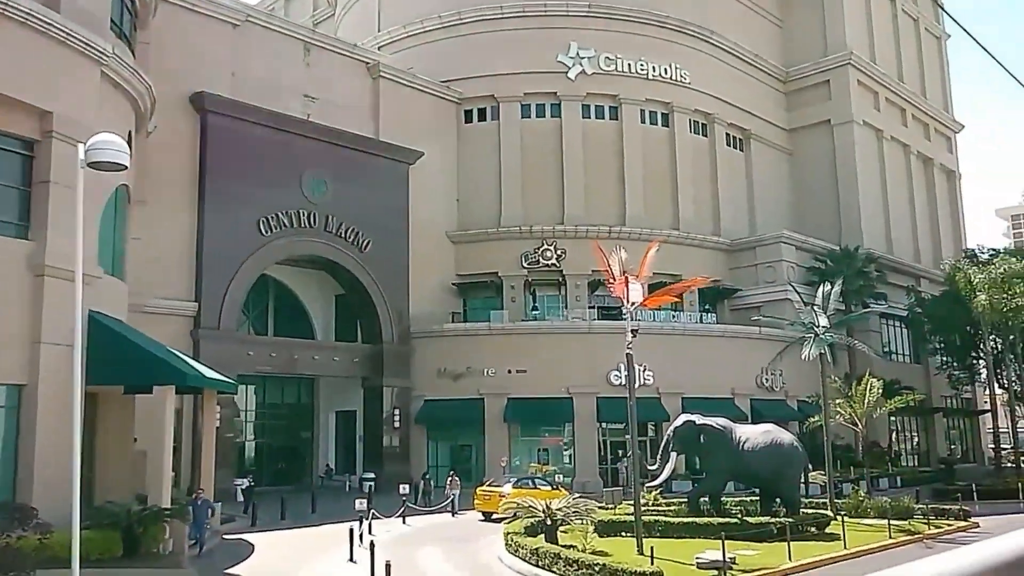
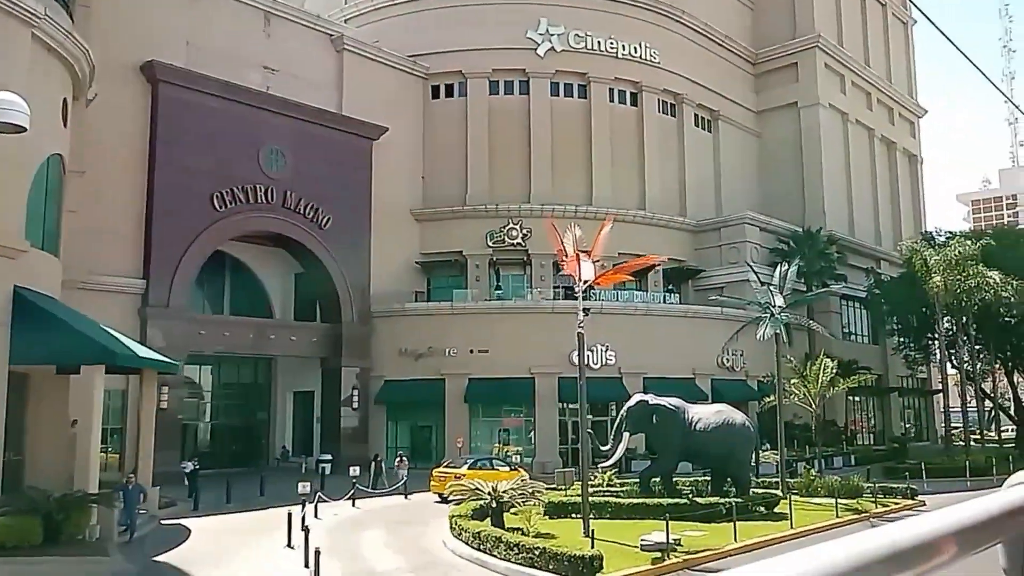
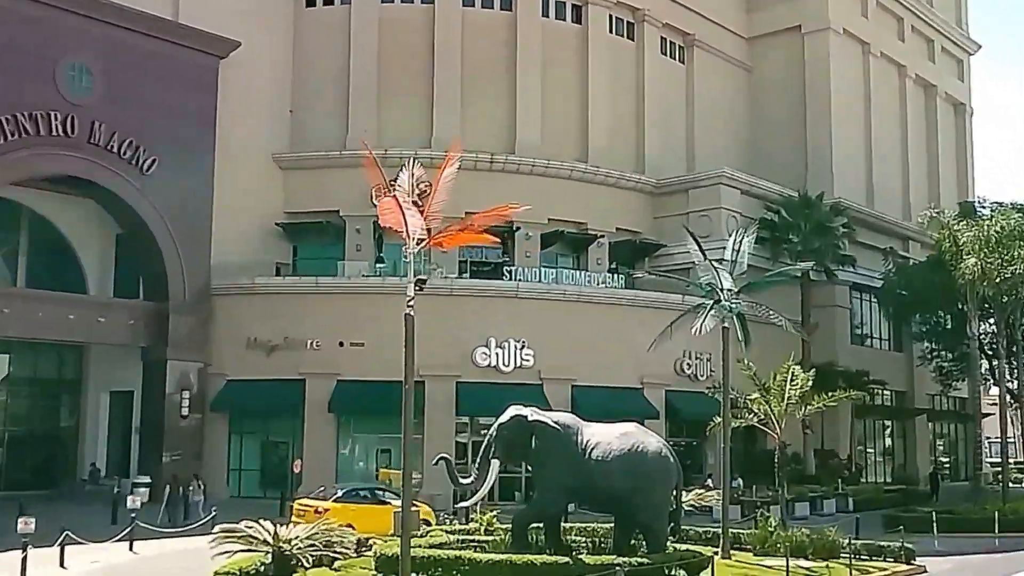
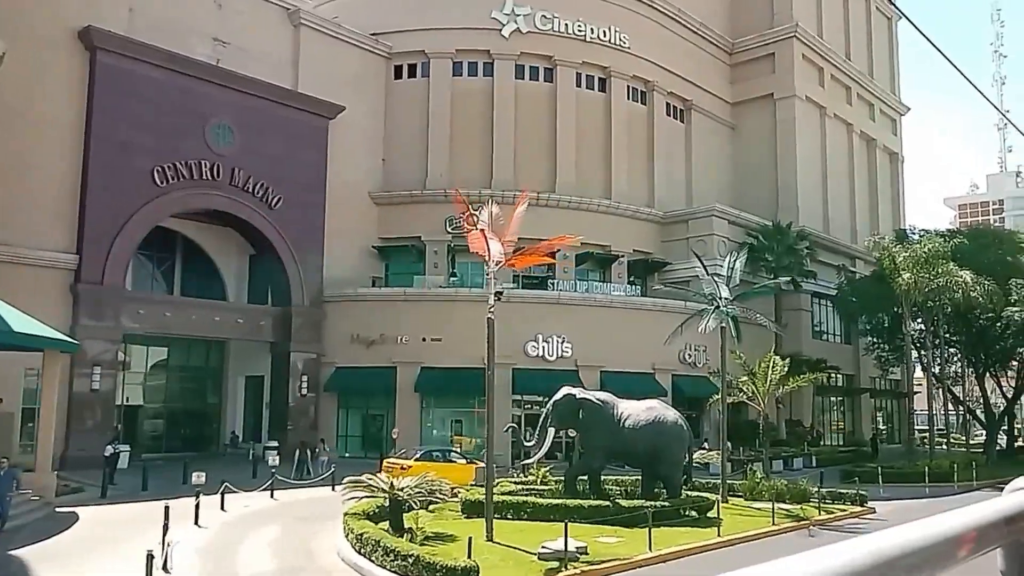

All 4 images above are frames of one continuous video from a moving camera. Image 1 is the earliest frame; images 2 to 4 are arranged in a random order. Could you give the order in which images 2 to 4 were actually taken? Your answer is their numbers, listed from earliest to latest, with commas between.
2, 4, 3
